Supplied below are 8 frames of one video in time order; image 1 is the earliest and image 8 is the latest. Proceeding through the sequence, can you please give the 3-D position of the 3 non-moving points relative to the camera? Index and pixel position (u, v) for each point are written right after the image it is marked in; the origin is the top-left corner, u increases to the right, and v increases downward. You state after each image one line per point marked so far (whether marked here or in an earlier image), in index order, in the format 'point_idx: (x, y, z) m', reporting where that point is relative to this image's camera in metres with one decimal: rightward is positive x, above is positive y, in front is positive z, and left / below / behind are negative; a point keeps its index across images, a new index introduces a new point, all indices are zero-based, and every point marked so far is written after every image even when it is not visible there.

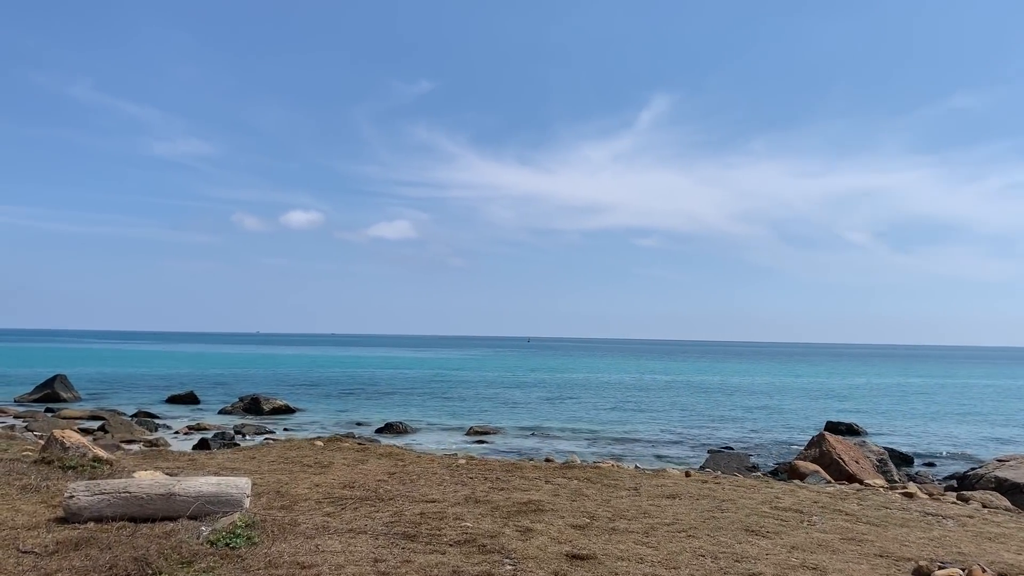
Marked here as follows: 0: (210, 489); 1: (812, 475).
0: (-2.2, -1.4, +6.4) m
1: (+4.7, -3.0, +14.2) m
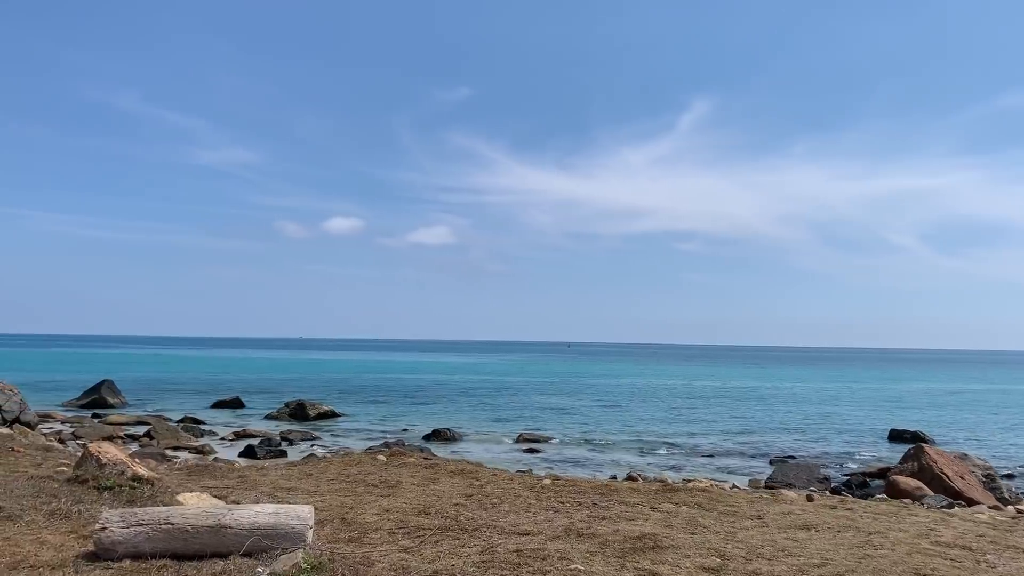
0: (-1.5, -1.4, +5.4) m
1: (+5.8, -2.9, +12.8) m
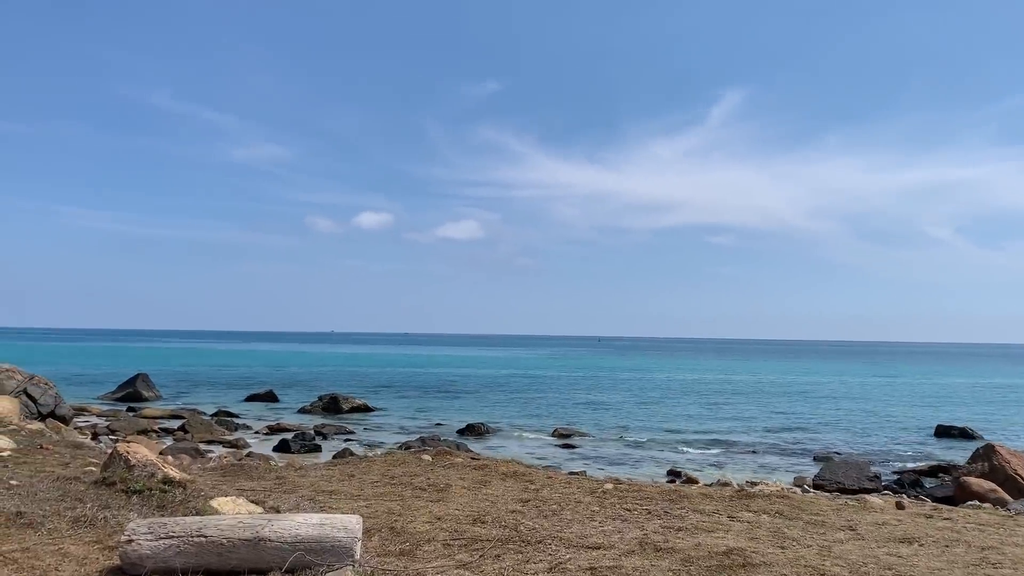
0: (-1.1, -1.3, +4.8) m
1: (+6.4, -2.8, +12.0) m
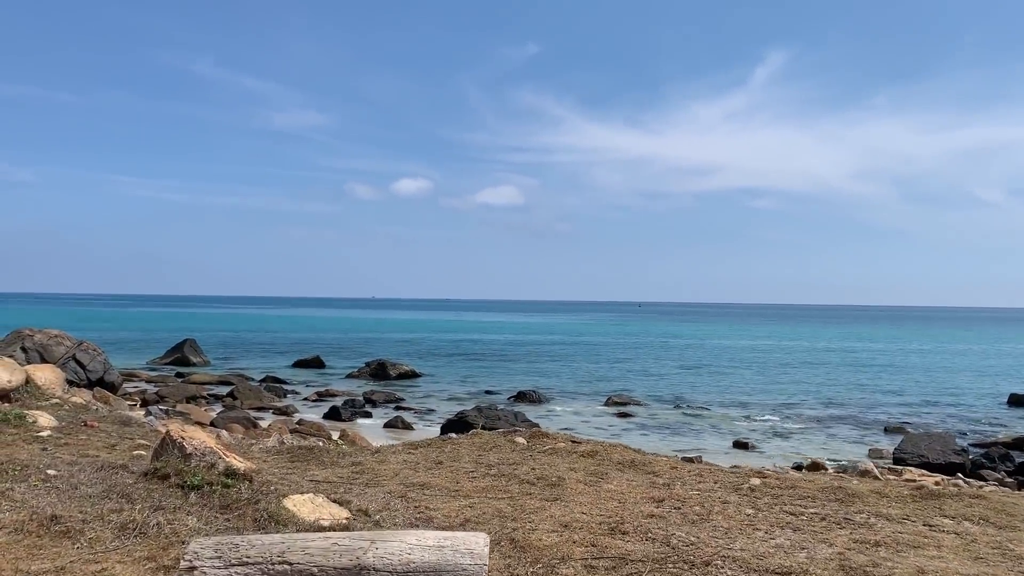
0: (-0.3, -1.1, +3.6) m
1: (+7.5, -2.3, +10.5) m
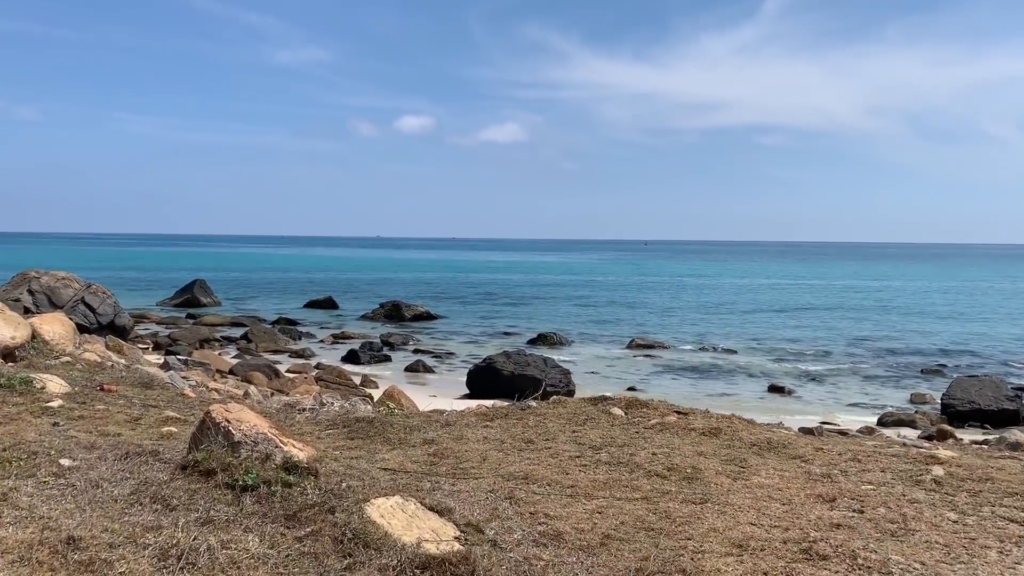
0: (+0.3, -1.0, +2.4) m
1: (+8.2, -1.7, +9.4) m
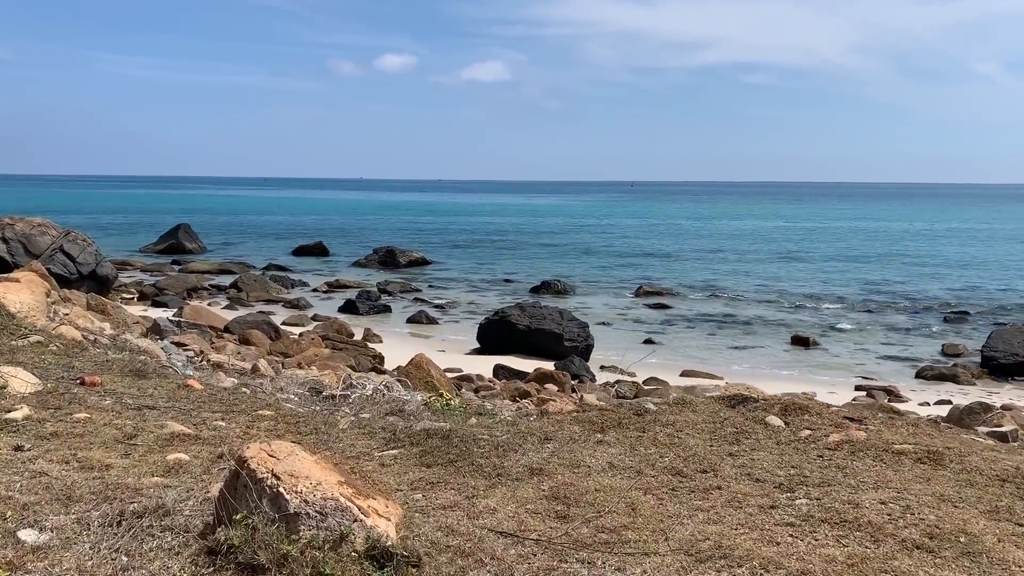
0: (+1.0, -1.0, +0.8) m
1: (+8.8, -1.3, +7.9) m
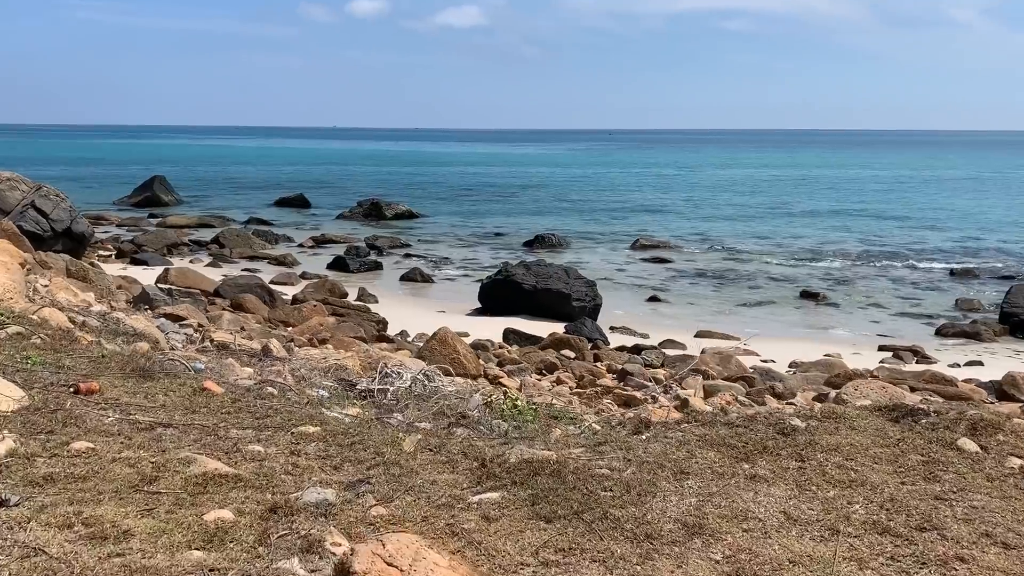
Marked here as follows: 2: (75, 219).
0: (+1.7, -1.2, -0.2) m
1: (+9.2, -1.0, +7.1) m
2: (-9.3, +1.4, +19.0) m
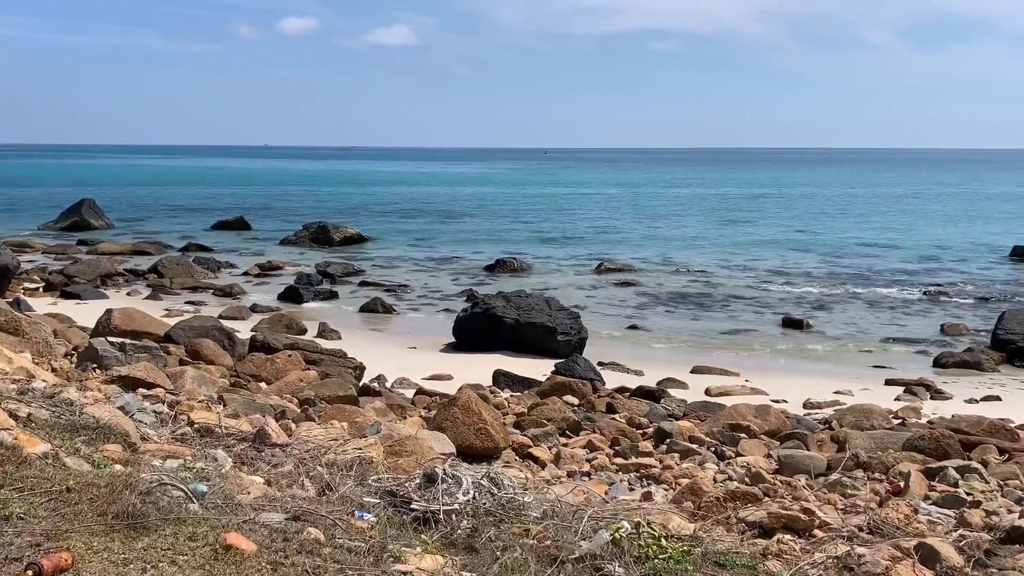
0: (+2.7, -1.5, -1.6) m
1: (+9.7, -1.3, +6.2) m
2: (-9.6, +0.5, +16.8) m
